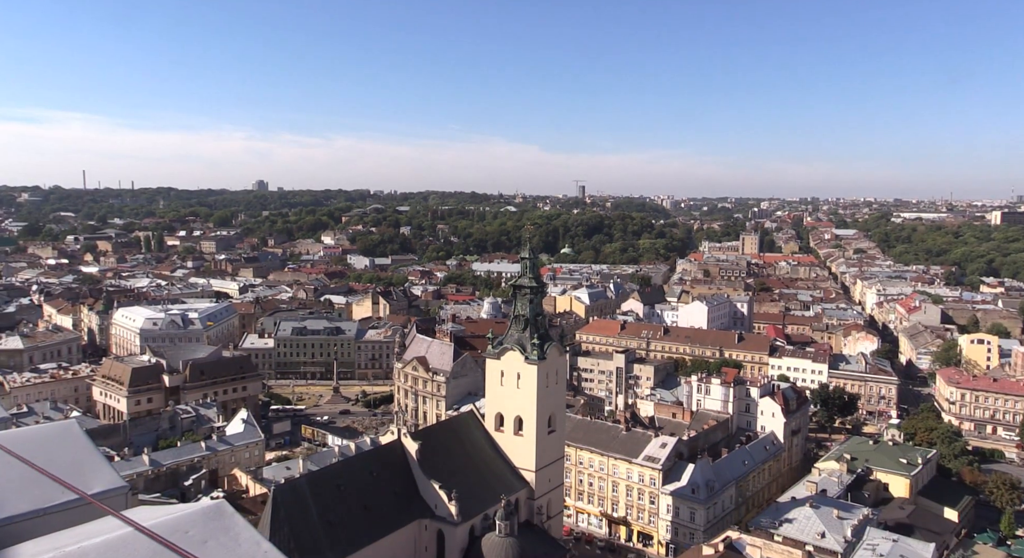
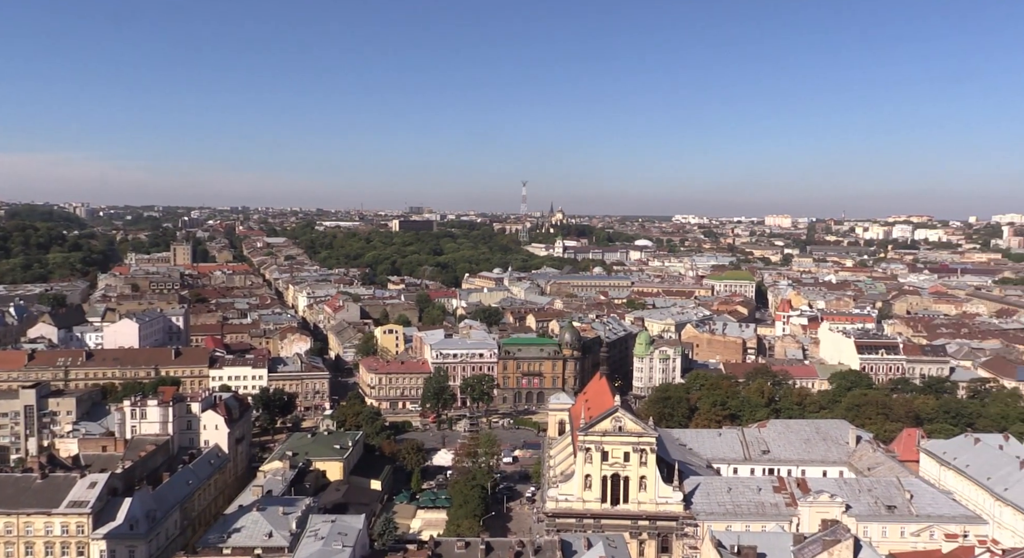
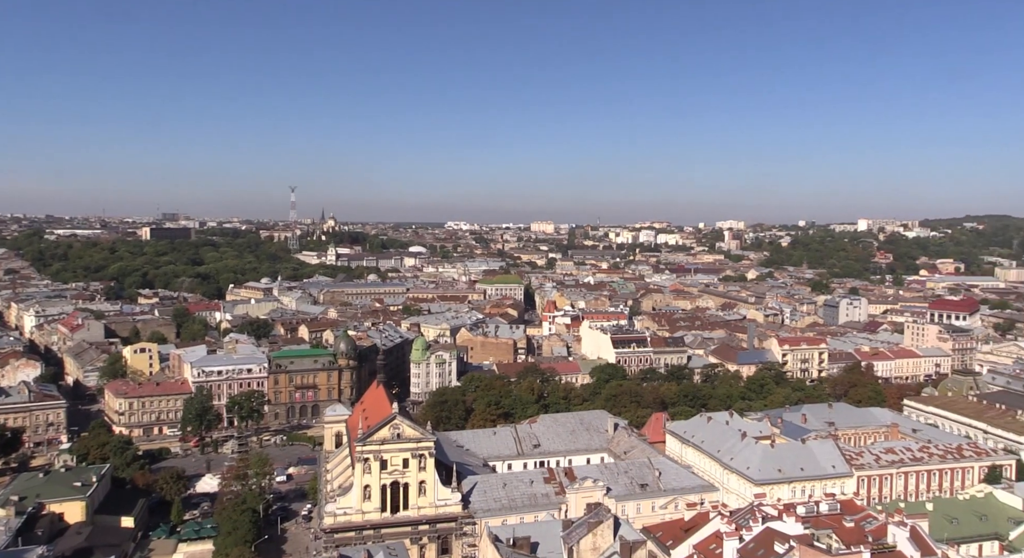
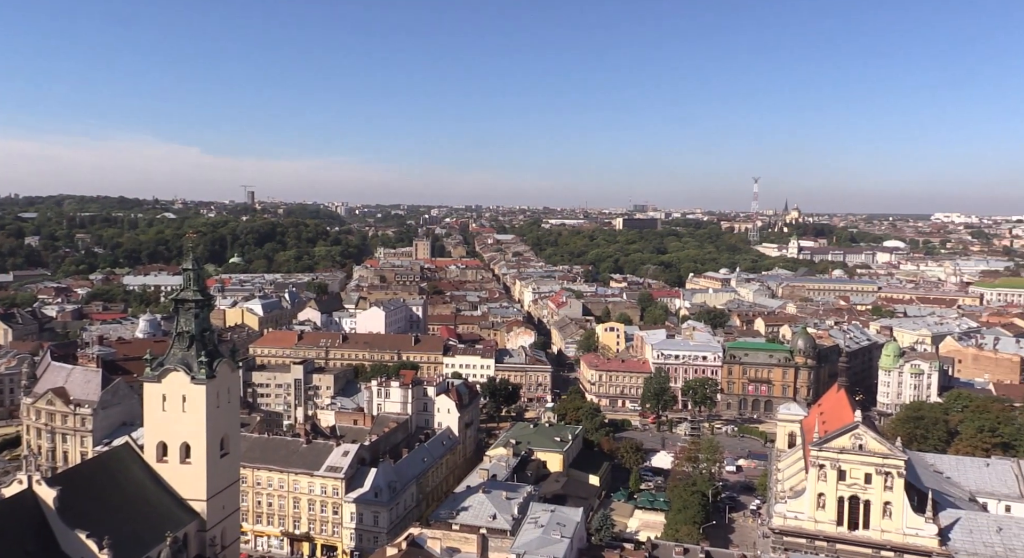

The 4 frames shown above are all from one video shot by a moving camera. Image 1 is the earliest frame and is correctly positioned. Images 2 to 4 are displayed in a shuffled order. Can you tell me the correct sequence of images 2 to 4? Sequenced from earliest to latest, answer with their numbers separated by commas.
4, 2, 3
